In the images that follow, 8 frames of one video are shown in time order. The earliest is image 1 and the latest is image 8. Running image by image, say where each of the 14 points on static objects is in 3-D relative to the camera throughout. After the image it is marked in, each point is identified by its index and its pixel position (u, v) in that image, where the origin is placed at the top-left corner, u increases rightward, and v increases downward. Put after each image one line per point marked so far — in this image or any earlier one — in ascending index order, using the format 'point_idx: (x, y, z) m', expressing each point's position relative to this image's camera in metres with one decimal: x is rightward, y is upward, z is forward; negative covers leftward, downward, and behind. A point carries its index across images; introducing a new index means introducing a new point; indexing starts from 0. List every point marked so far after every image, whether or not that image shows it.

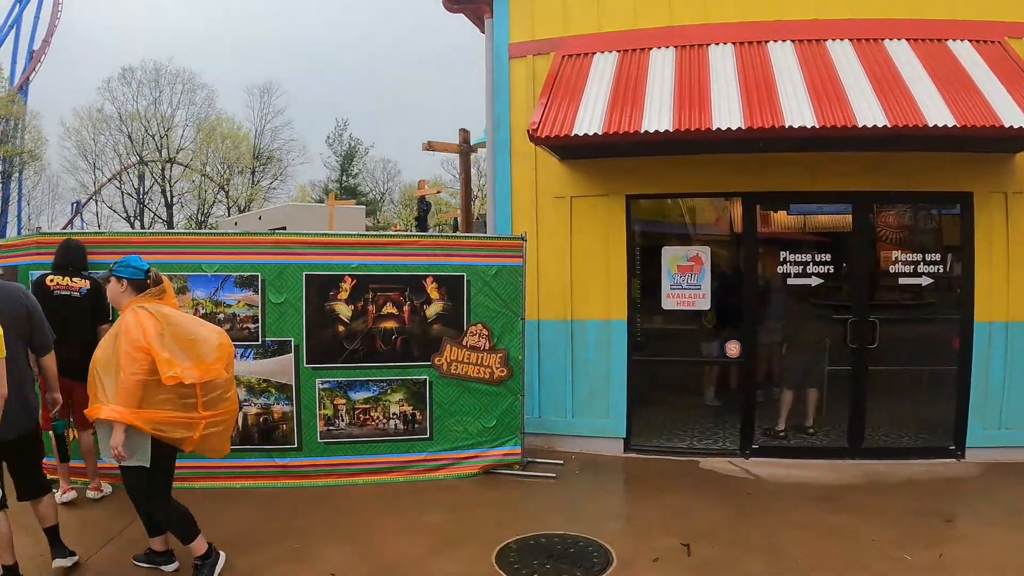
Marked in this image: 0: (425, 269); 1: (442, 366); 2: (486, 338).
0: (-0.8, +0.2, +5.9) m
1: (-0.6, -0.8, +5.9) m
2: (-0.2, -0.5, +6.0) m
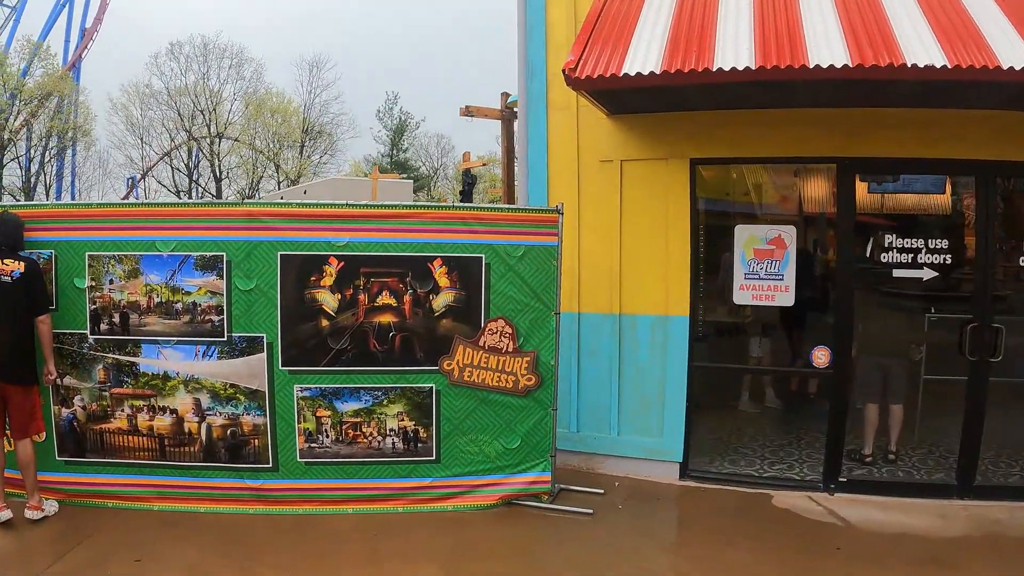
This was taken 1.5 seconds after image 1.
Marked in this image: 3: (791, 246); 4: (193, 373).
0: (-0.6, +0.3, +4.7) m
1: (-0.4, -0.7, +4.7) m
2: (0.0, -0.4, +4.8) m
3: (+2.5, +0.4, +5.6) m
4: (-2.4, -0.7, +4.7) m
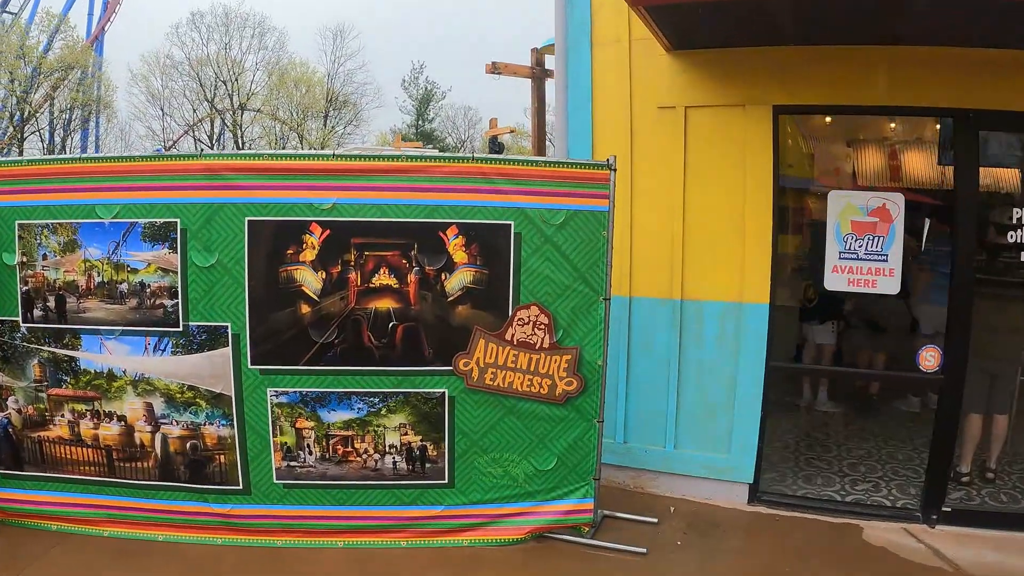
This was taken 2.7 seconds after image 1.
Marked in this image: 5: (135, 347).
0: (-0.4, +0.4, +3.6) m
1: (-0.2, -0.5, +3.7) m
2: (+0.2, -0.3, +3.7) m
3: (+2.8, +0.5, +4.4) m
4: (-2.2, -0.5, +3.7) m
5: (-2.3, -0.4, +3.7) m
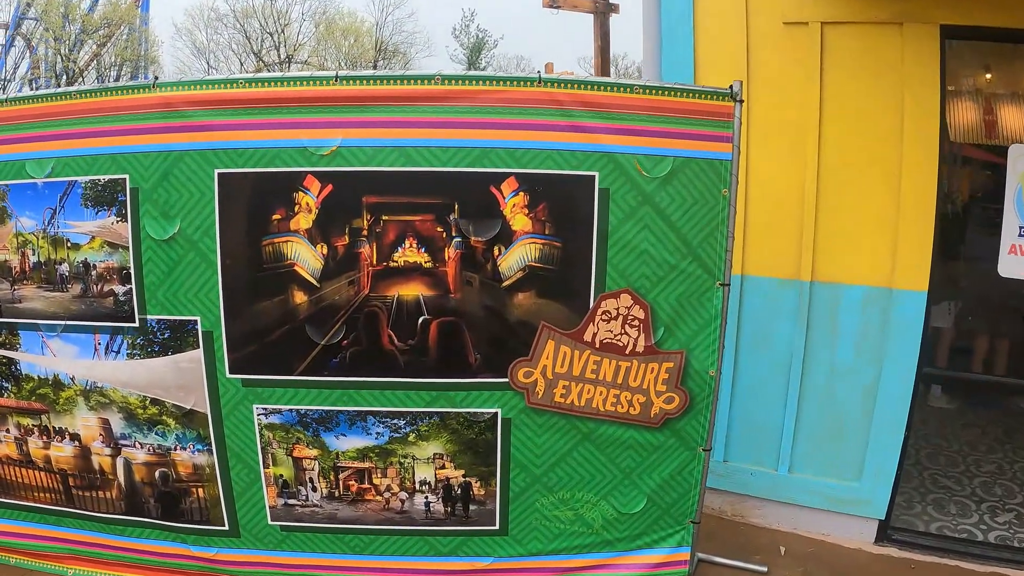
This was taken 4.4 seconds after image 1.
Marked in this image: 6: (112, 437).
0: (-0.1, +0.5, +2.5) m
1: (+0.1, -0.4, +2.6) m
2: (+0.5, -0.2, +2.6) m
3: (+3.1, +0.6, +3.1) m
4: (-1.9, -0.4, +2.8) m
5: (-1.9, -0.3, +2.8) m
6: (-1.8, -0.7, +2.9) m
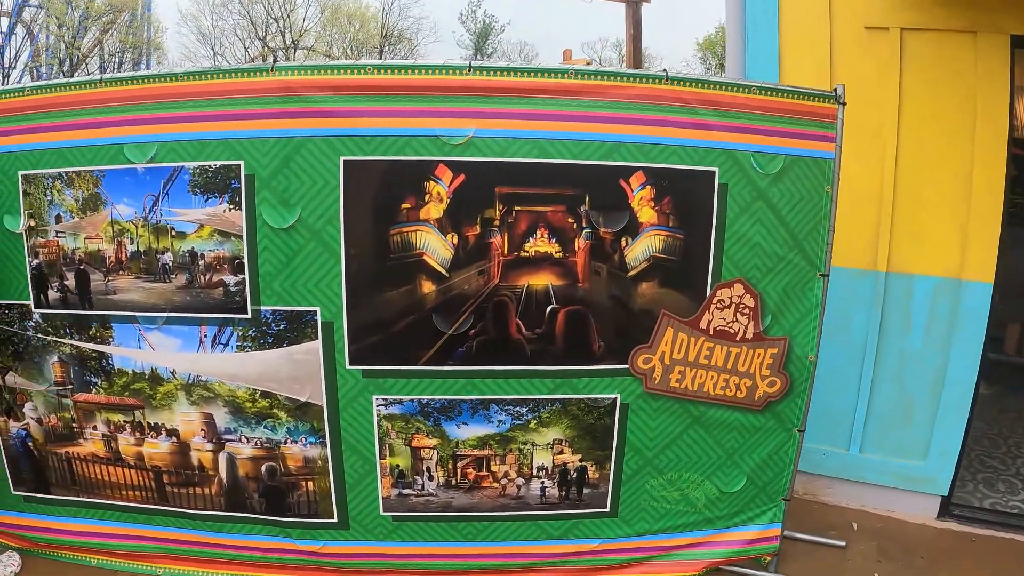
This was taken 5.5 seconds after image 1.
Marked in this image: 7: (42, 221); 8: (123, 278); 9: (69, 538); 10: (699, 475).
0: (+0.4, +0.5, +2.6) m
1: (+0.6, -0.4, +2.7) m
2: (+1.0, -0.1, +2.7) m
3: (+3.6, +0.7, +3.4) m
4: (-1.4, -0.4, +2.7) m
5: (-1.4, -0.2, +2.7) m
6: (-1.3, -0.6, +2.8) m
7: (-2.1, +0.3, +2.8) m
8: (-1.7, 0.0, +2.7) m
9: (-2.2, -1.3, +3.1) m
10: (+0.9, -0.9, +2.9) m
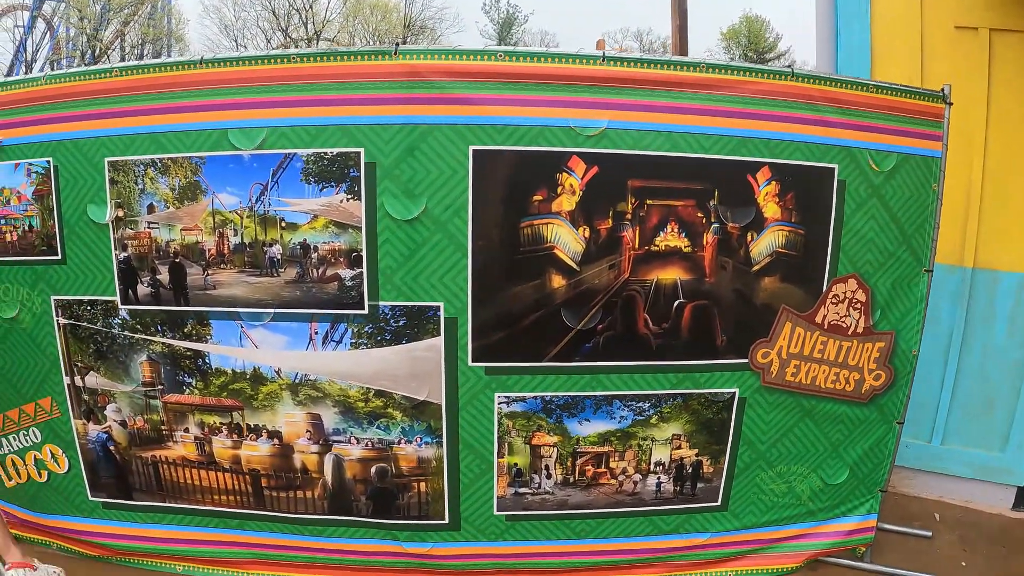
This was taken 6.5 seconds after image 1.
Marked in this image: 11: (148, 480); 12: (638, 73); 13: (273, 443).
0: (+1.0, +0.6, +2.5) m
1: (+1.1, -0.4, +2.7) m
2: (+1.6, -0.1, +2.8) m
3: (+4.0, +0.8, +3.6) m
4: (-0.9, -0.4, +2.6) m
5: (-0.9, -0.2, +2.6) m
6: (-0.8, -0.6, +2.7) m
7: (-1.6, +0.3, +2.7) m
8: (-1.2, +0.1, +2.6) m
9: (-1.7, -1.2, +3.0) m
10: (+1.4, -0.8, +2.9) m
11: (-1.7, -0.9, +2.9) m
12: (+0.5, +0.8, +2.5) m
13: (-1.0, -0.7, +2.7) m
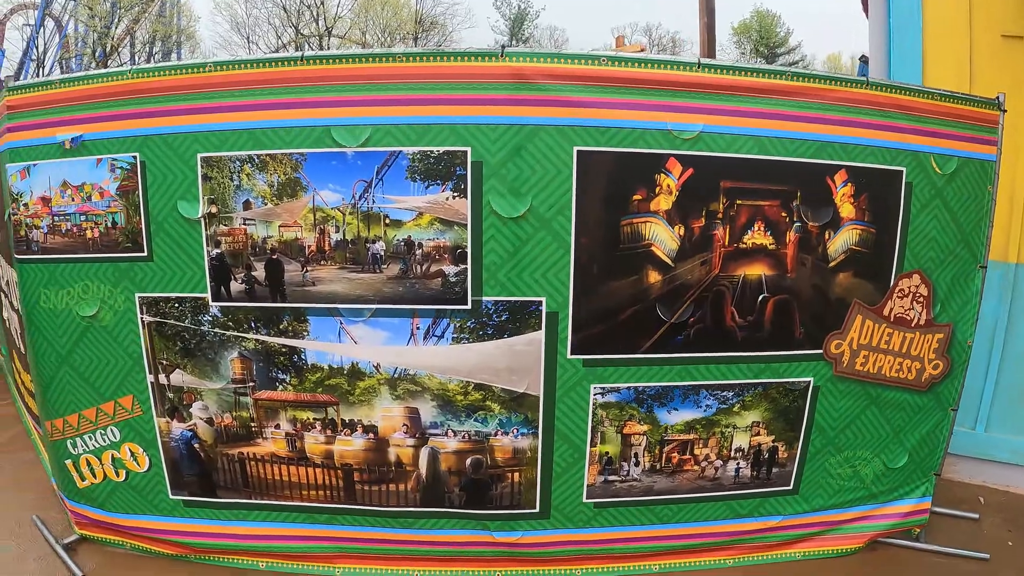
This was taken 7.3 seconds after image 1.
0: (+1.4, +0.6, +2.7) m
1: (+1.5, -0.3, +2.9) m
2: (+2.0, -0.1, +2.9) m
3: (+4.4, +0.8, +3.9) m
4: (-0.4, -0.3, +2.7) m
5: (-0.5, -0.2, +2.6) m
6: (-0.4, -0.6, +2.7) m
7: (-1.2, +0.3, +2.6) m
8: (-0.8, +0.1, +2.6) m
9: (-1.3, -1.2, +3.0) m
10: (+1.8, -0.8, +3.1) m
11: (-1.3, -0.9, +2.9) m
12: (+0.9, +0.9, +2.6) m
13: (-0.6, -0.7, +2.8) m
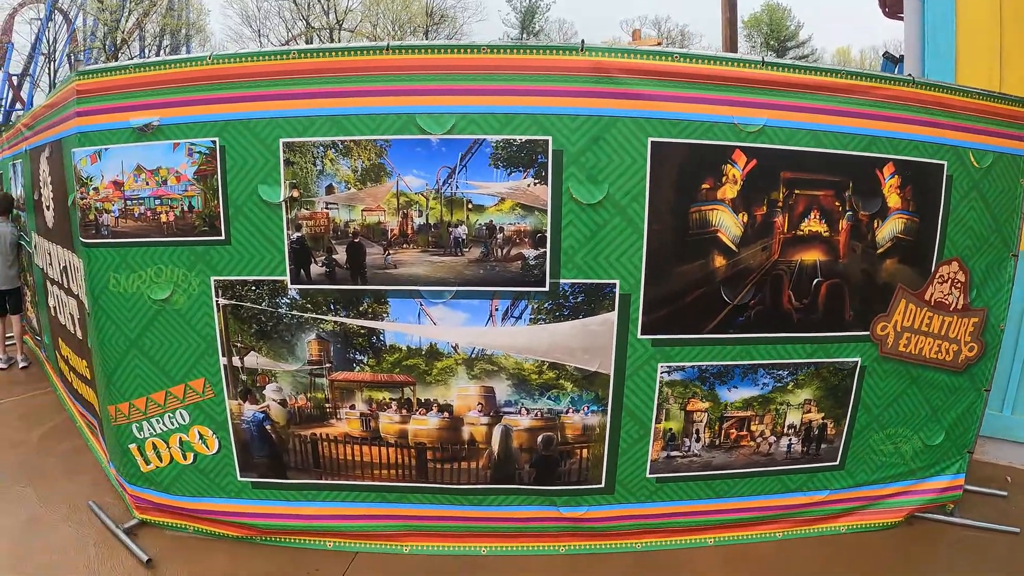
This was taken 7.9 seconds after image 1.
0: (+1.7, +0.7, +2.9) m
1: (+1.8, -0.3, +3.1) m
2: (+2.3, 0.0, +3.2) m
3: (+4.7, +0.9, +4.3) m
4: (-0.1, -0.3, +2.8) m
5: (-0.2, -0.1, +2.7) m
6: (-0.1, -0.5, +2.8) m
7: (-0.9, +0.4, +2.7) m
8: (-0.5, +0.2, +2.7) m
9: (-1.0, -1.1, +3.0) m
10: (+2.1, -0.7, +3.3) m
11: (-1.0, -0.8, +2.9) m
12: (+1.3, +0.9, +2.7) m
13: (-0.3, -0.6, +2.8) m
